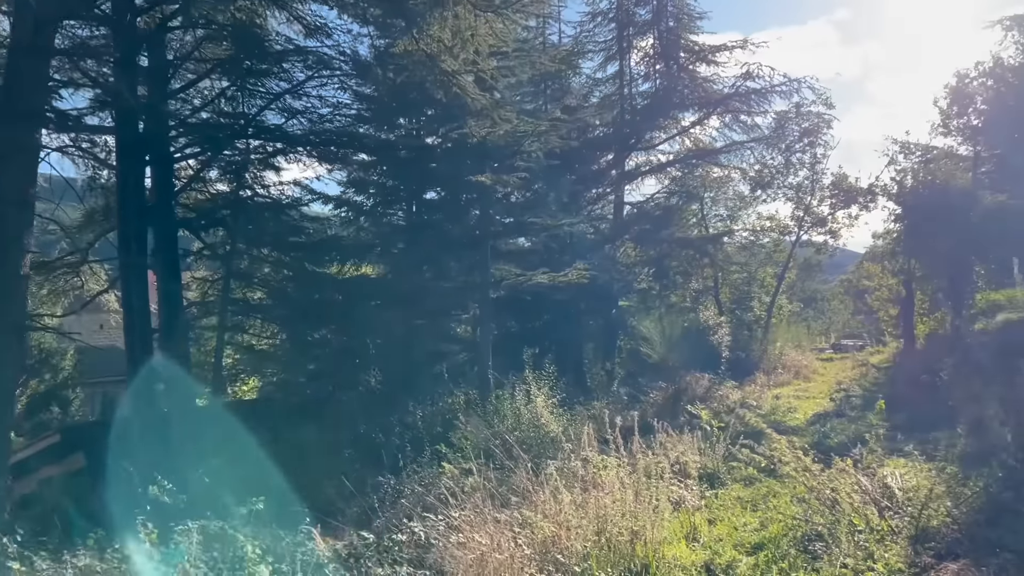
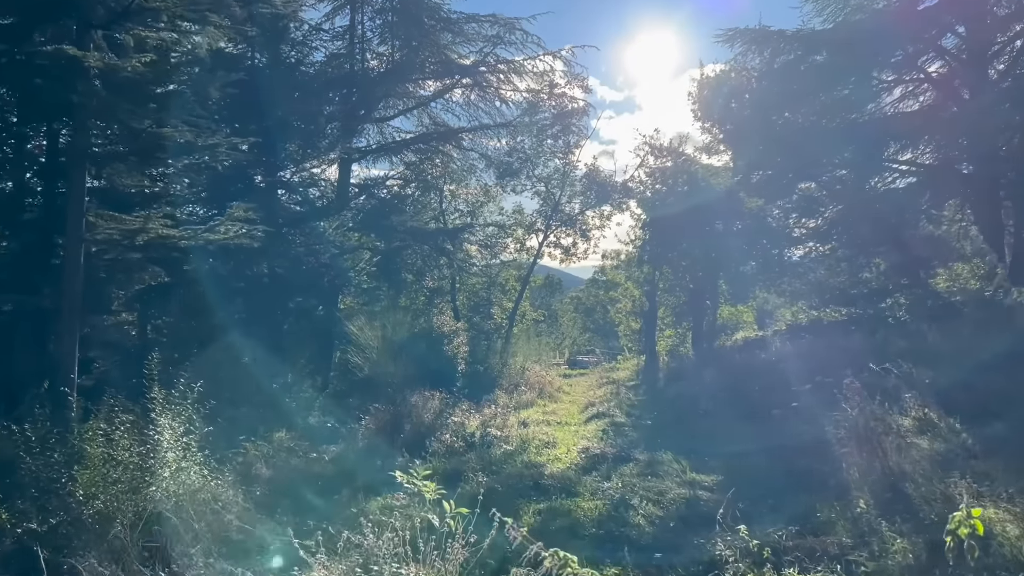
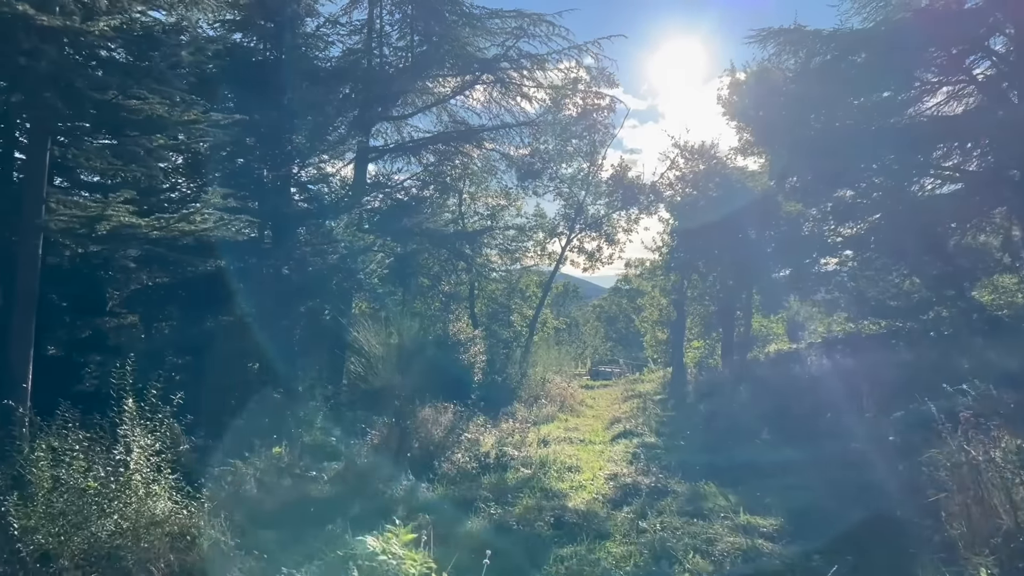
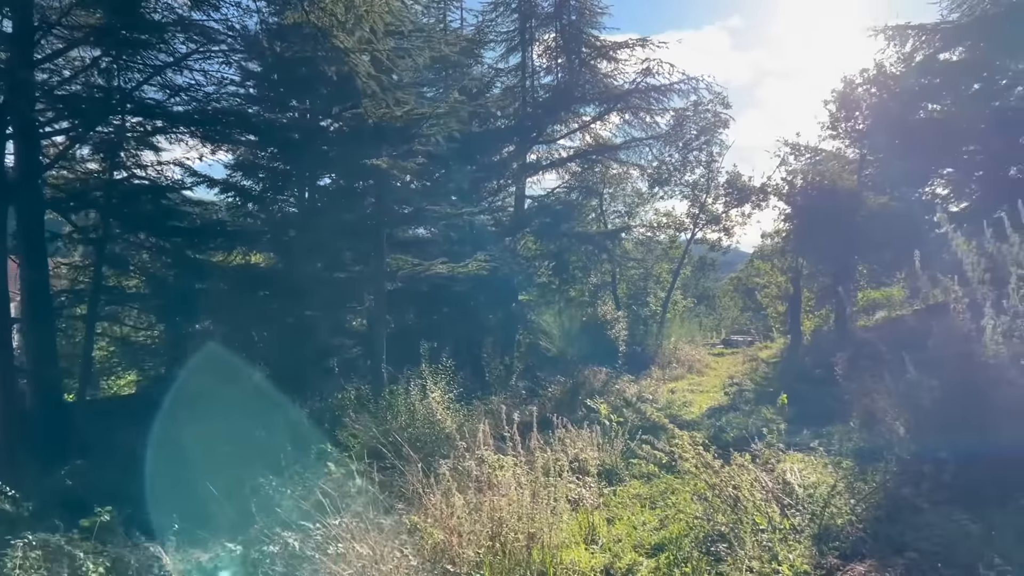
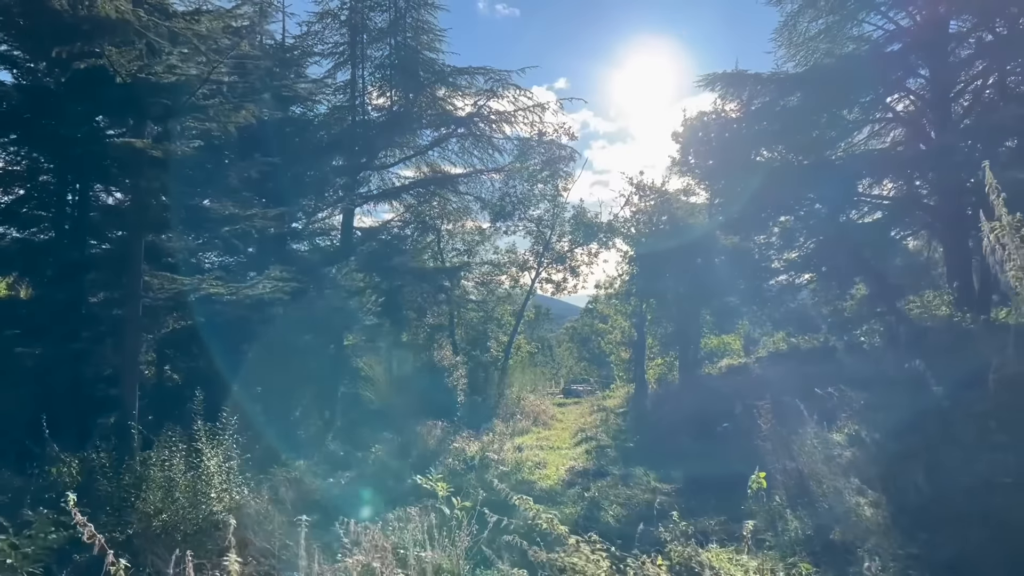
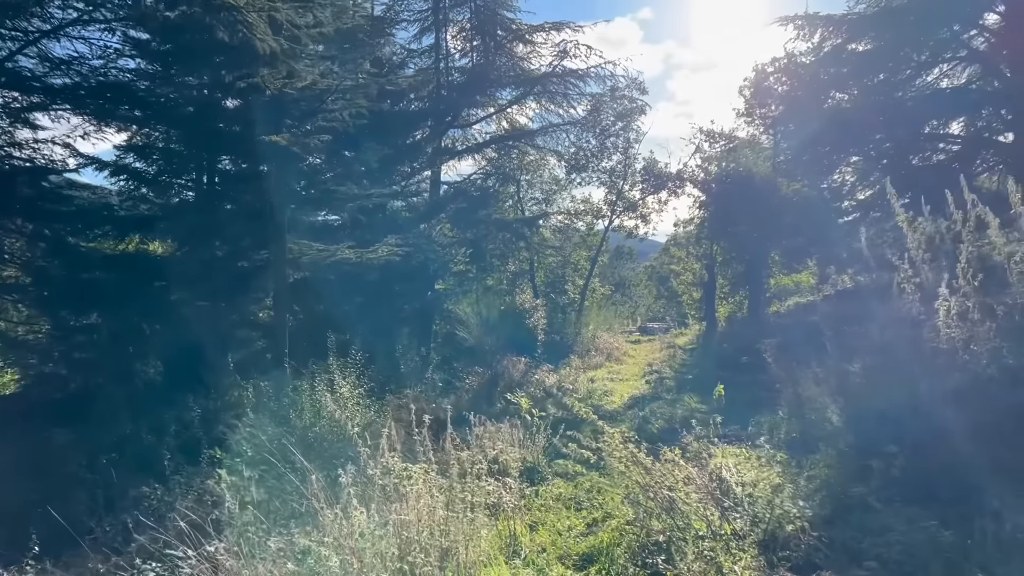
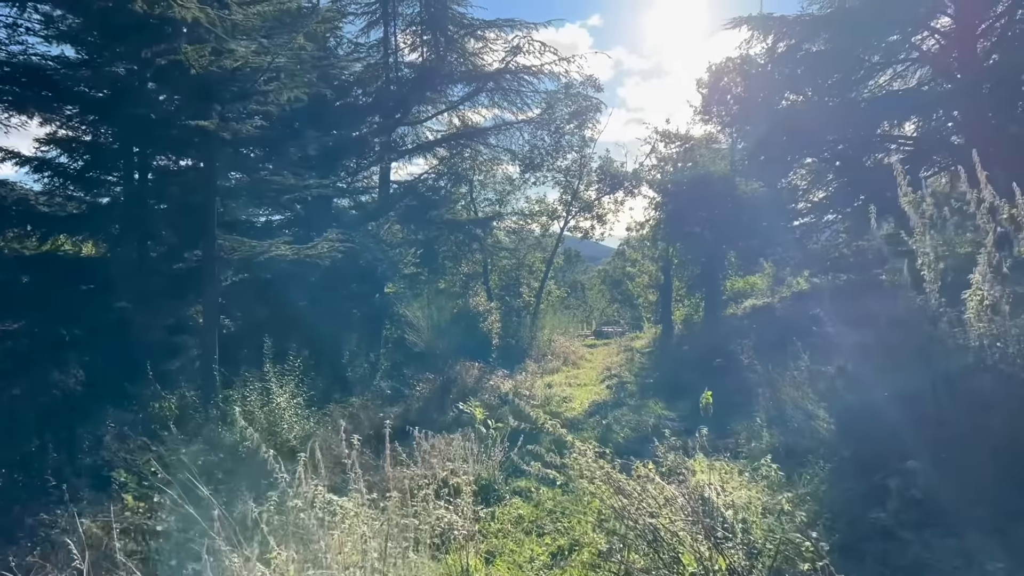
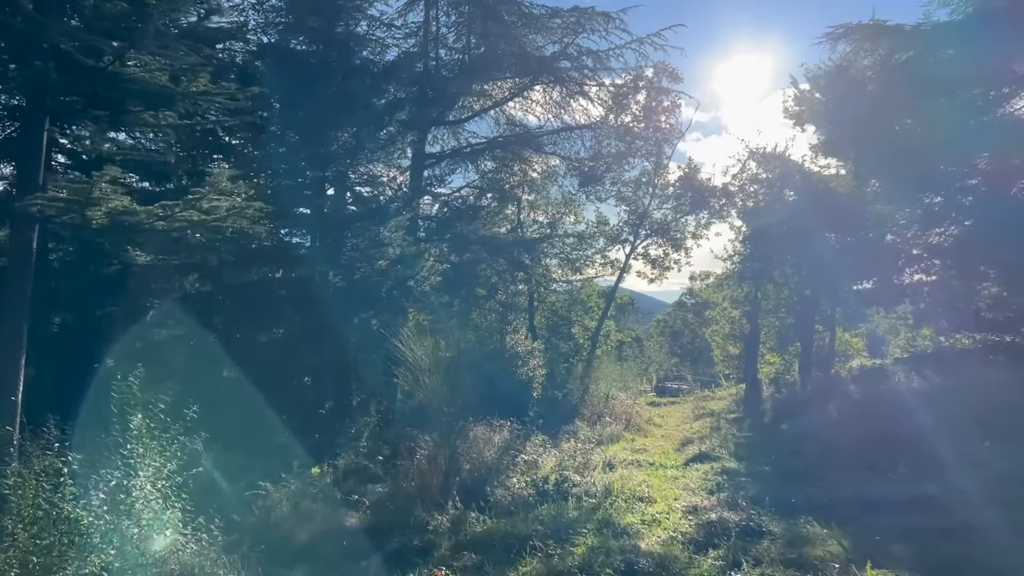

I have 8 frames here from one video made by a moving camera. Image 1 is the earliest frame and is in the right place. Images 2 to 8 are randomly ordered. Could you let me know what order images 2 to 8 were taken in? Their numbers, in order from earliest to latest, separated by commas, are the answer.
4, 6, 7, 5, 2, 3, 8
